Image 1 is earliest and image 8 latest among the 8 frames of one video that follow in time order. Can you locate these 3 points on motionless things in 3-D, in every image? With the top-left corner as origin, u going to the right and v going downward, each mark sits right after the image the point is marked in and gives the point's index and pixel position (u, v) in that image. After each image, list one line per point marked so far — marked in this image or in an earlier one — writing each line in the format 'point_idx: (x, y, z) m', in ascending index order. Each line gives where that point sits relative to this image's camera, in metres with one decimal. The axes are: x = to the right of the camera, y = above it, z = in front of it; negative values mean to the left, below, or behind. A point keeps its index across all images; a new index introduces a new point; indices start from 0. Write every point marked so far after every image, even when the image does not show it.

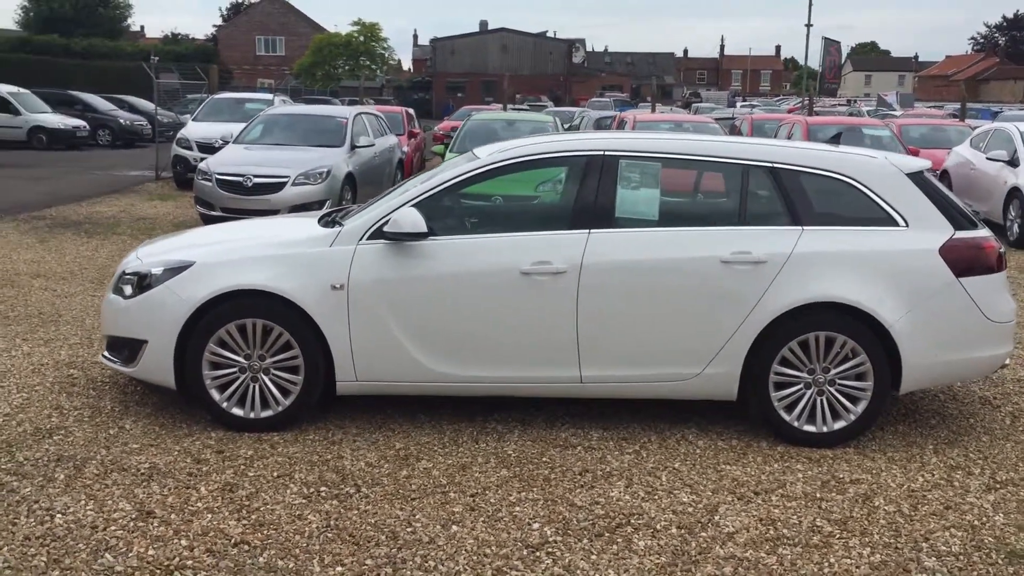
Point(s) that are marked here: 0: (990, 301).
0: (+2.3, -0.1, +4.9) m
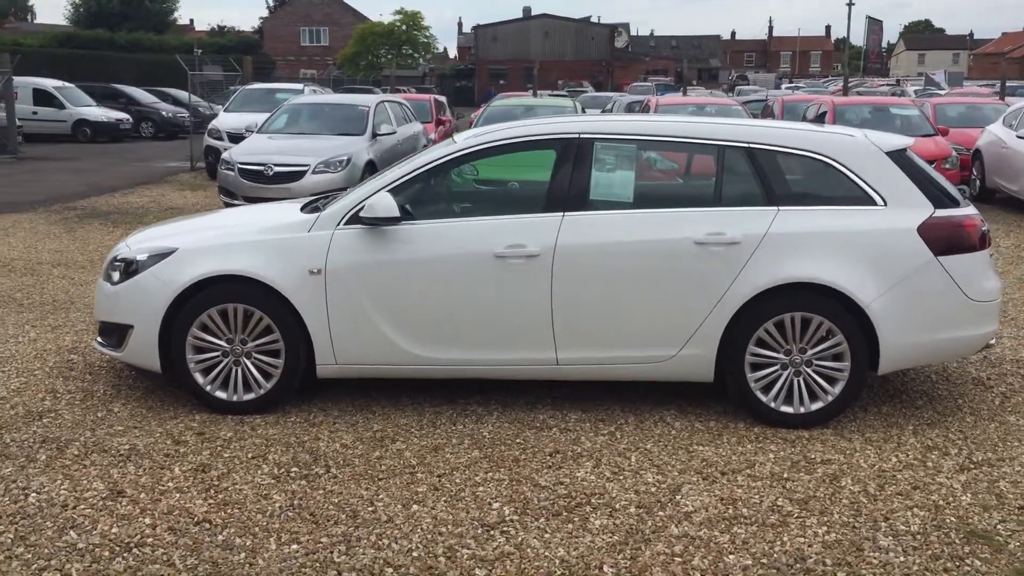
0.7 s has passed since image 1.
0: (+2.2, 0.0, +4.9) m
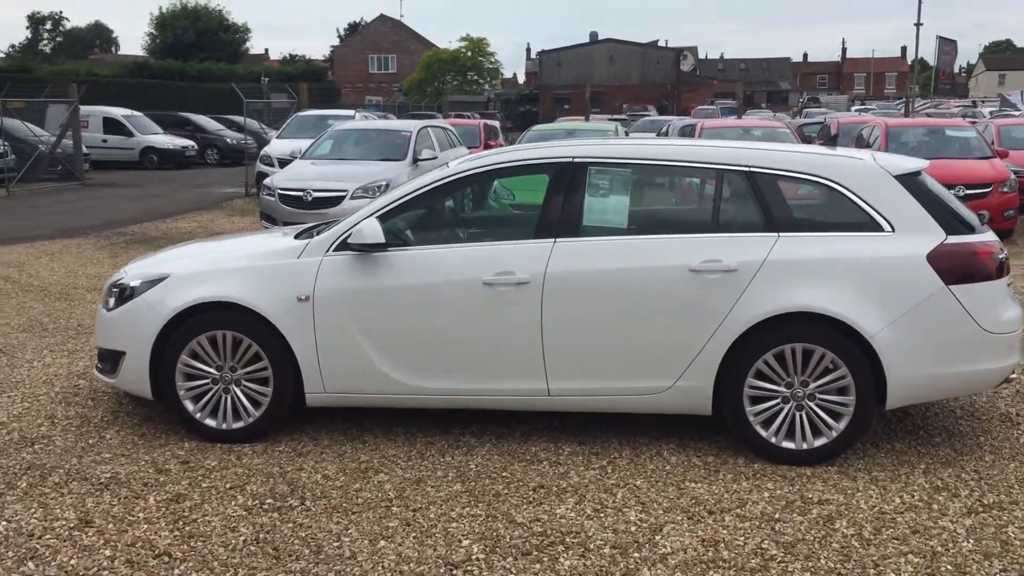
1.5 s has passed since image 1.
0: (+2.1, -0.1, +4.6) m
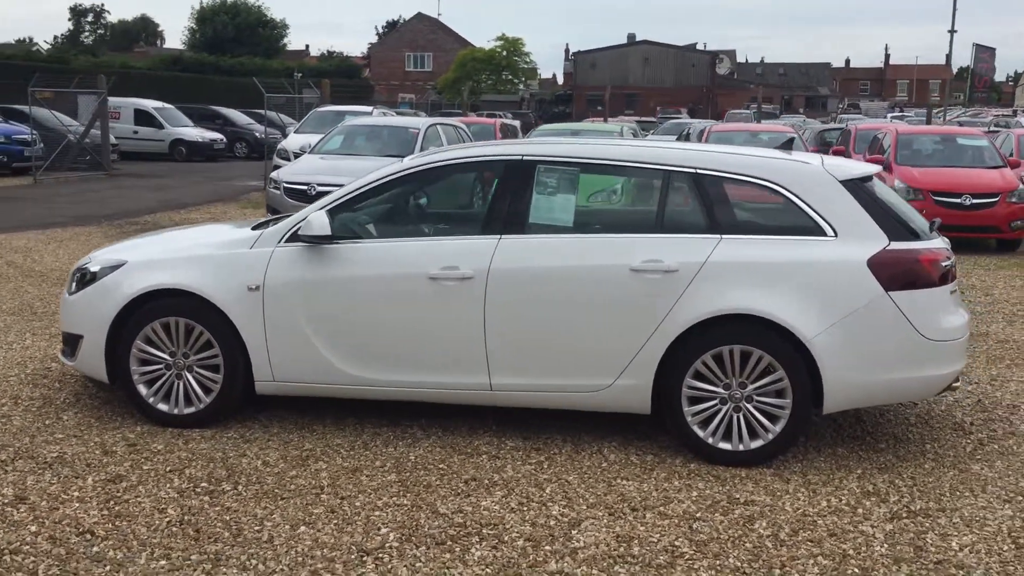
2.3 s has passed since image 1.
0: (+1.8, -0.1, +4.6) m
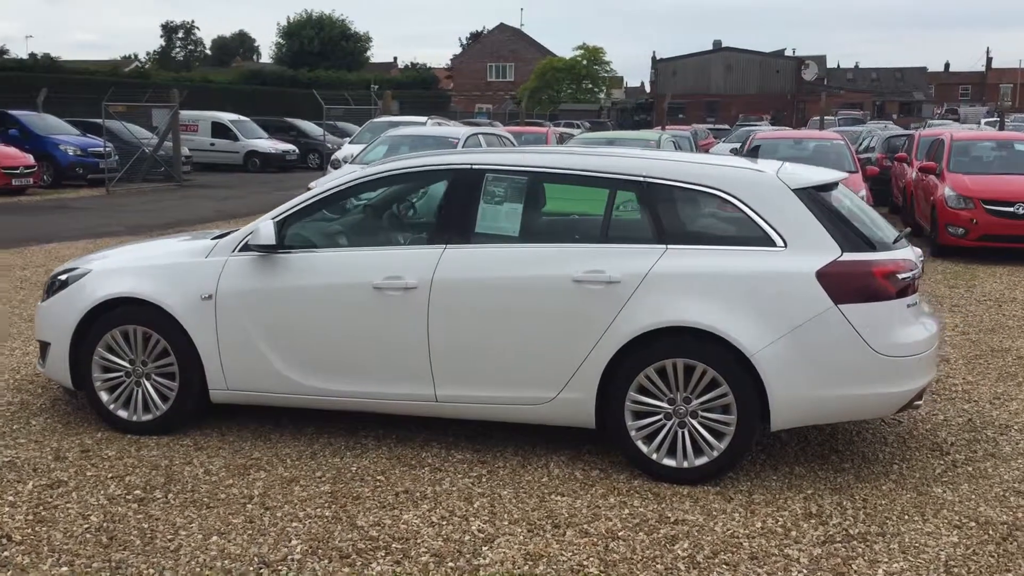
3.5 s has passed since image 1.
0: (+1.6, -0.2, +4.4) m
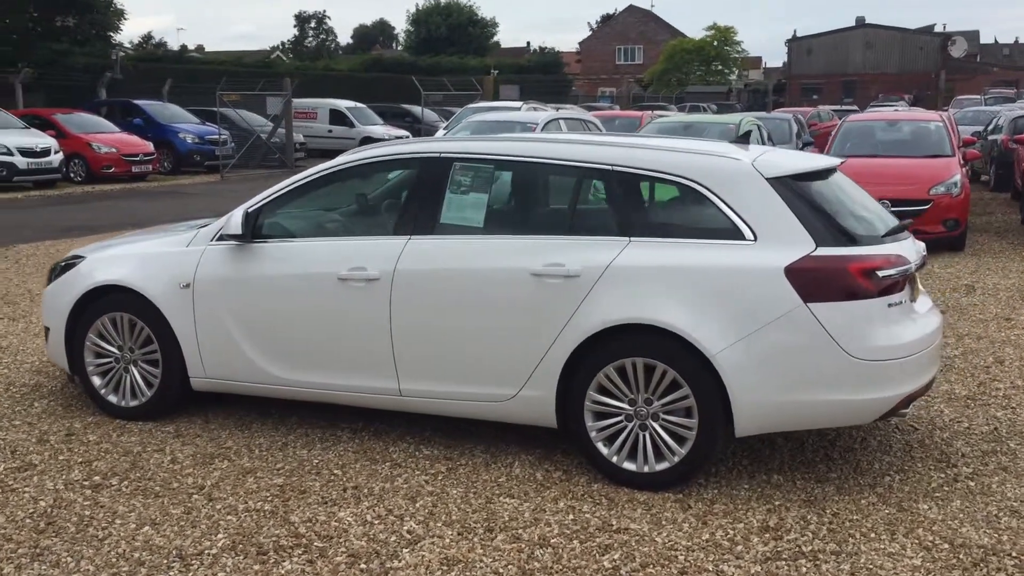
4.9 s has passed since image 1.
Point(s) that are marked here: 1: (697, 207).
0: (+1.3, -0.2, +4.0) m
1: (+0.8, +0.3, +4.3) m
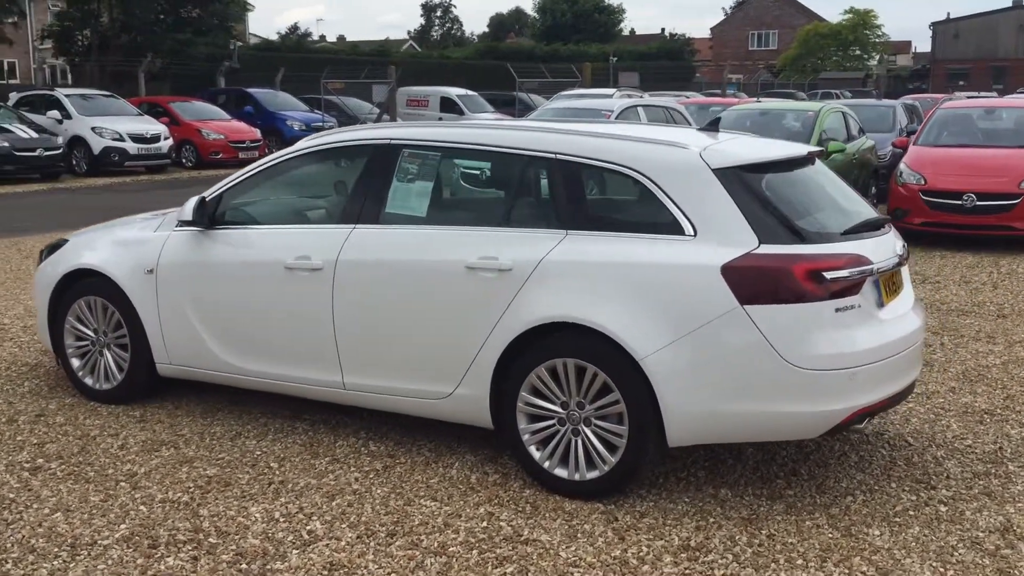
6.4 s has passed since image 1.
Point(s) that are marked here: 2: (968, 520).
0: (+1.0, -0.2, +3.7) m
1: (+0.5, +0.4, +4.0) m
2: (+1.7, -0.9, +3.8) m
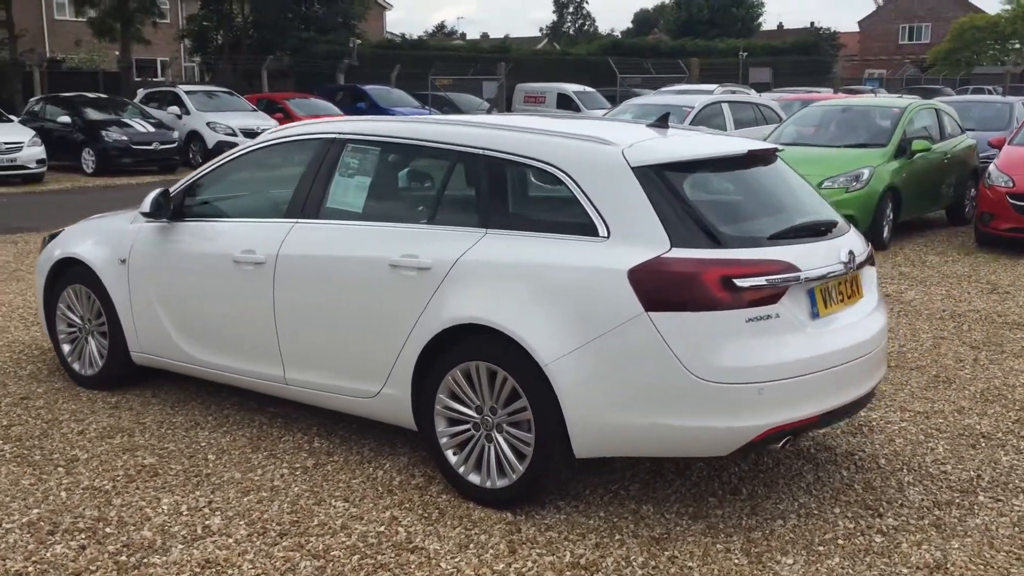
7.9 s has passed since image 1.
0: (+0.6, -0.2, +3.4) m
1: (+0.2, +0.3, +3.8) m
2: (+1.3, -0.9, +3.5) m
